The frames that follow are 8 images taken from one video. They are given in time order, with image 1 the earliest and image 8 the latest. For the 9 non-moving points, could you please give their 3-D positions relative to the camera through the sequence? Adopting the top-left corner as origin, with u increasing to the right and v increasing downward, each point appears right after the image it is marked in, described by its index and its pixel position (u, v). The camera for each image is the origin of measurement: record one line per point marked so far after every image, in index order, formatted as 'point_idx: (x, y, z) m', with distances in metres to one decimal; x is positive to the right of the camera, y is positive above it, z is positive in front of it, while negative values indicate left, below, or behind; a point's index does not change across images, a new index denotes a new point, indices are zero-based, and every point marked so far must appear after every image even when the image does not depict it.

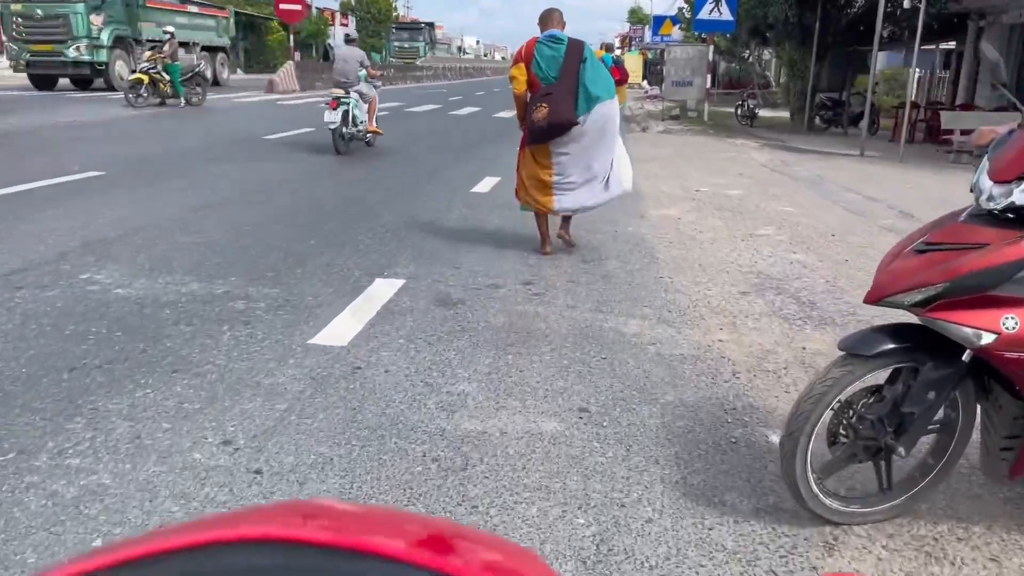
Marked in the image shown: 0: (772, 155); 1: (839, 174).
0: (+4.6, +2.4, +15.1) m
1: (+4.7, +1.6, +12.3) m
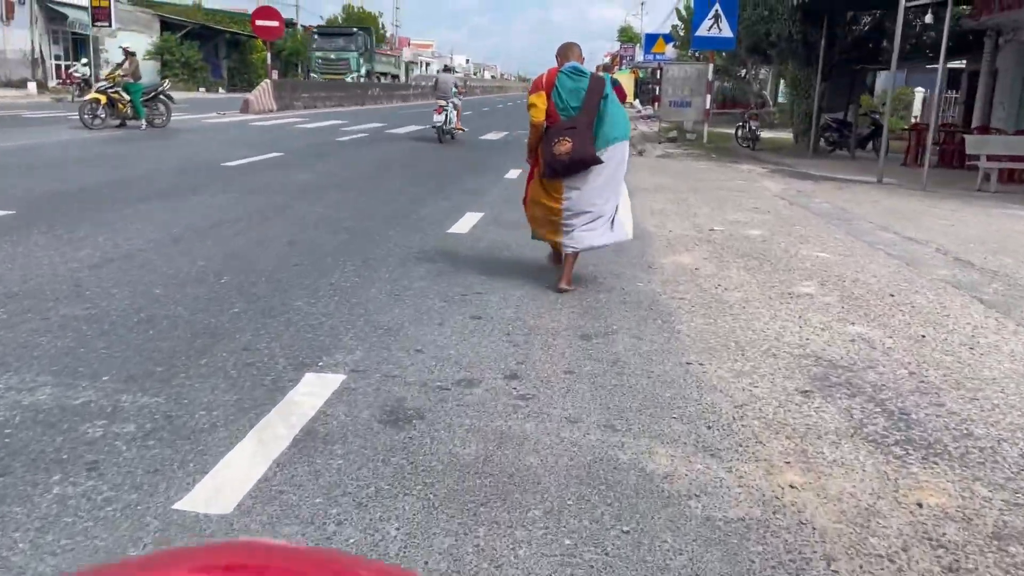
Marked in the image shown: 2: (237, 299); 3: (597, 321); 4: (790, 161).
0: (+4.4, +1.7, +13.8) m
1: (+4.5, +1.0, +10.9) m
2: (-1.8, -0.1, +5.4) m
3: (+0.5, -0.2, +5.3) m
4: (+6.4, +2.9, +19.7) m
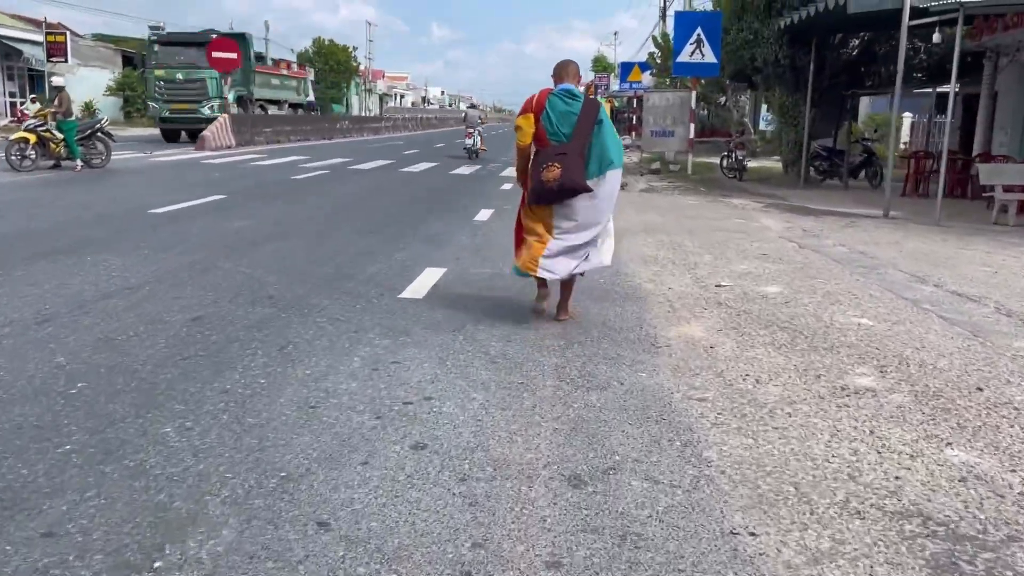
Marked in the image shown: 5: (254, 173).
0: (+4.0, +1.0, +12.4) m
1: (+4.2, +0.4, +9.5) m
2: (-1.9, -0.6, +3.8) m
3: (+0.4, -0.7, +3.8) m
4: (+5.8, +2.0, +18.4) m
5: (-5.7, +2.6, +19.0) m
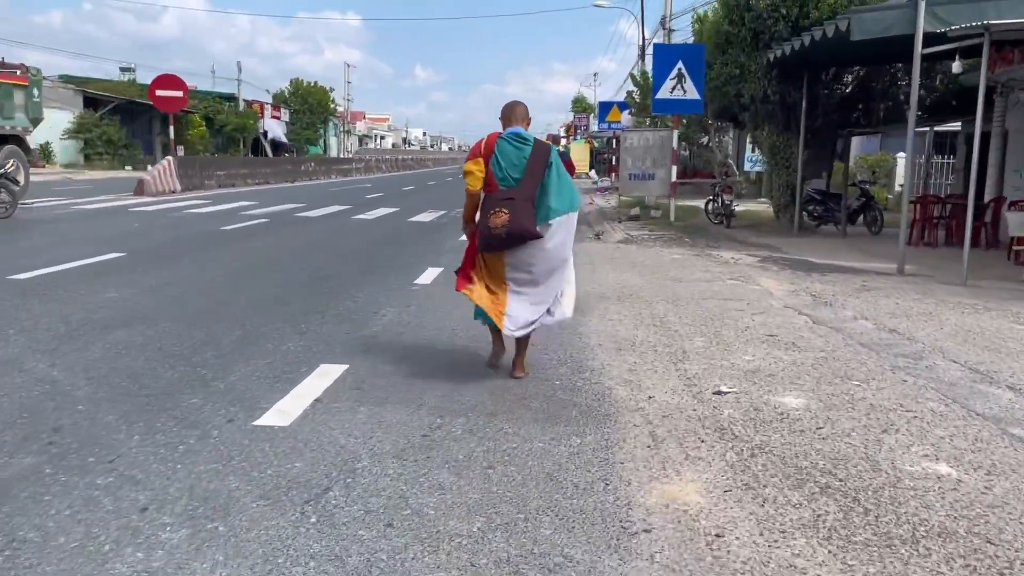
0: (+3.4, +0.1, +10.4) m
1: (+3.6, -0.4, +7.5) m
2: (-2.4, -1.1, +1.7) m
3: (-0.1, -1.2, +1.6) m
4: (+5.1, +0.9, +16.5) m
5: (-6.5, +1.3, +16.9) m
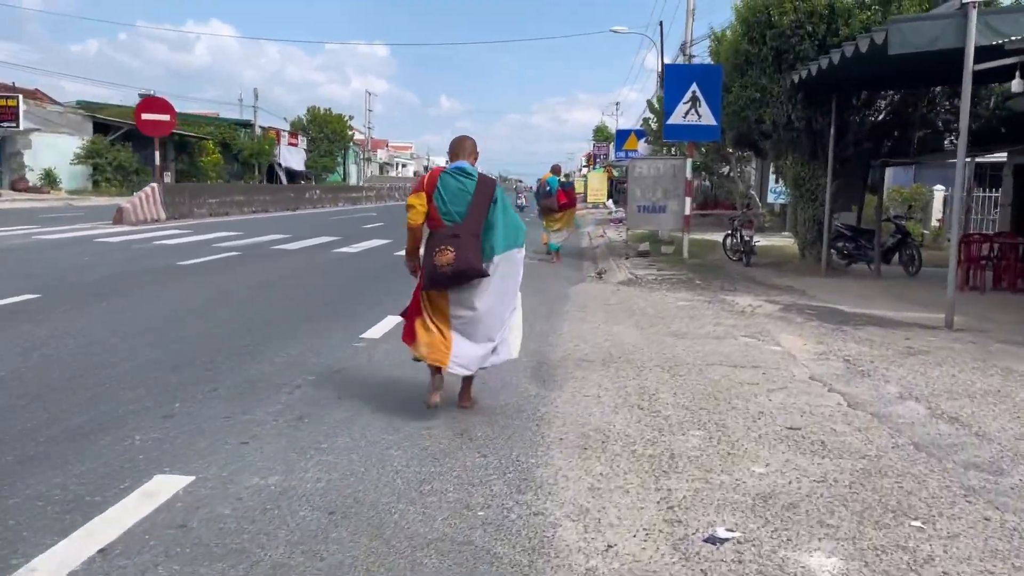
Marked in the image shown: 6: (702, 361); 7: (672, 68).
0: (+3.0, -0.5, +8.6) m
1: (+3.2, -0.9, +5.7) m
2: (-2.9, -1.4, 0.0) m
3: (-0.6, -1.5, -0.1) m
4: (+5.0, 0.0, +14.7) m
5: (-6.6, +0.6, +15.4) m
6: (+1.6, -0.6, +7.4) m
7: (+3.2, +4.4, +17.2) m
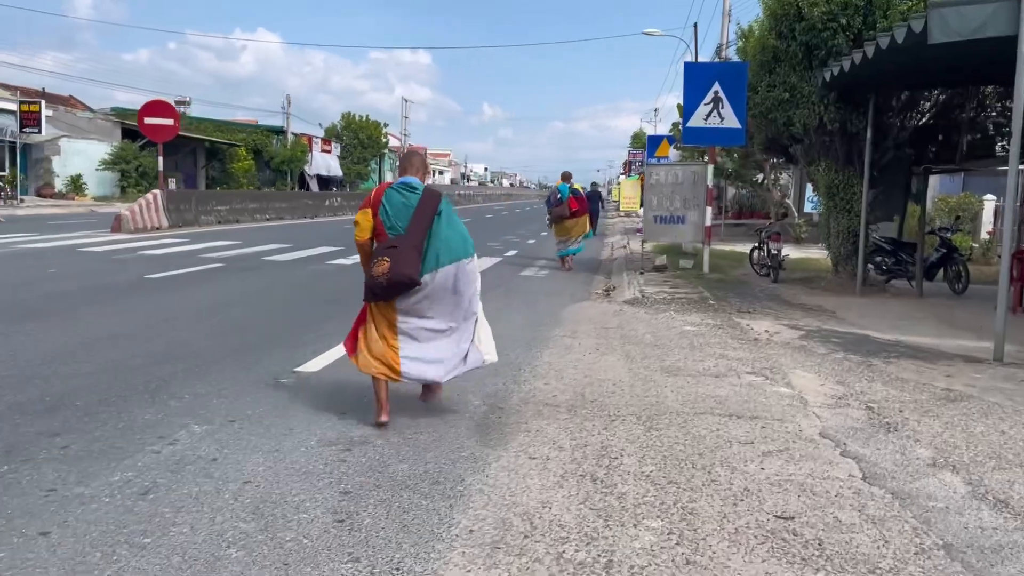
0: (+2.7, -0.8, +7.3) m
1: (+2.8, -1.1, +4.3) m
2: (-3.7, -1.5, -1.1) m
3: (-1.4, -1.6, -1.3) m
4: (+4.9, -0.3, +13.2) m
5: (-6.6, +0.4, +14.5) m
6: (+1.3, -0.9, +6.1) m
7: (+3.4, +4.1, +15.8) m
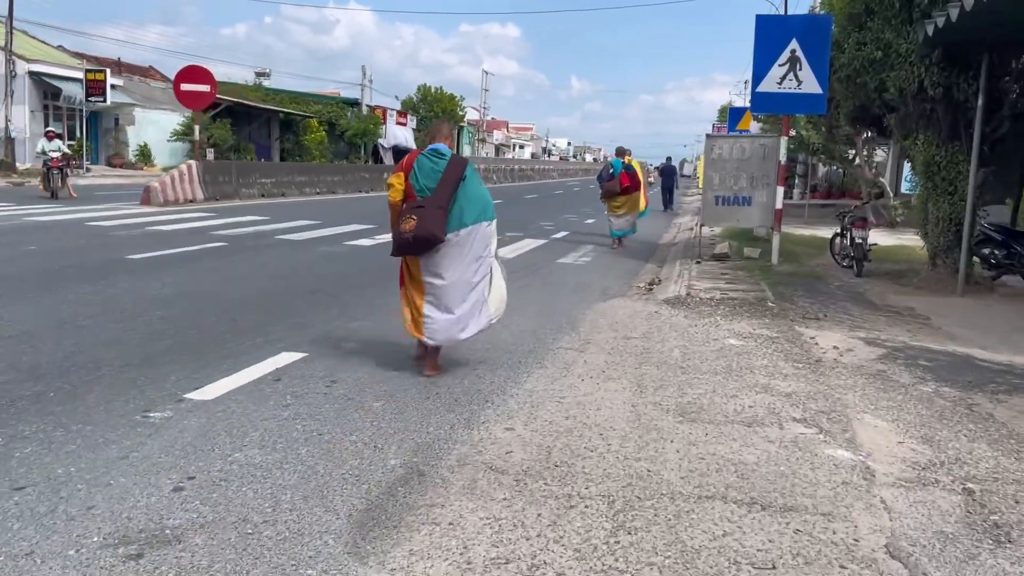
0: (+2.5, -0.9, +5.2) m
1: (+2.2, -1.3, +2.3) m
2: (-4.7, -1.7, -2.4) m
3: (-2.5, -1.9, -2.9) m
4: (+5.2, -0.3, +10.9) m
5: (-6.1, +0.7, +13.3) m
6: (+0.9, -1.0, +4.2) m
7: (+4.0, +4.2, +13.5) m
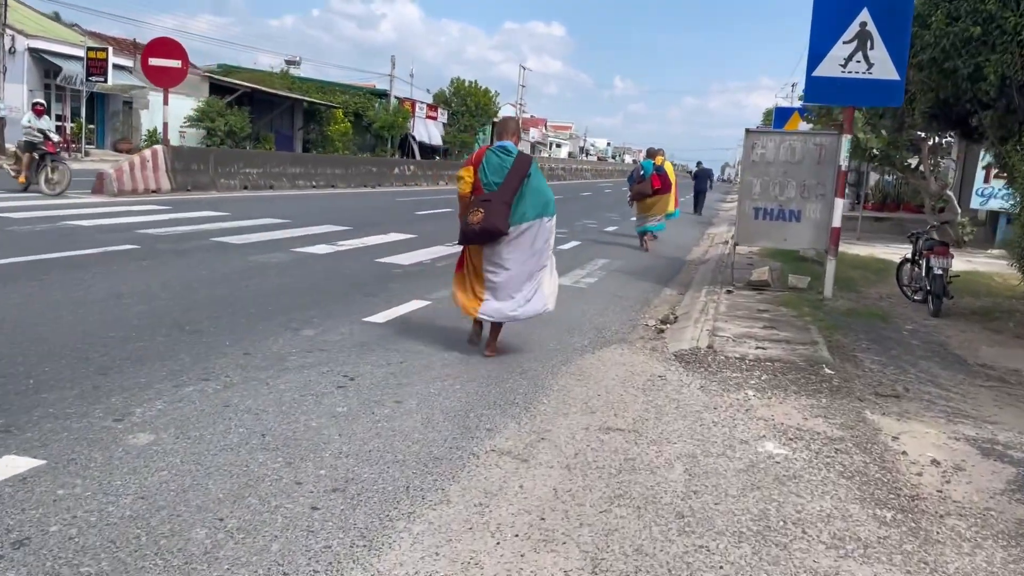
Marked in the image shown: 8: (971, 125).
0: (+1.8, -1.3, +2.3) m
1: (+1.4, -1.7, -0.6) m
2: (-5.7, -1.9, -5.0) m
3: (-3.5, -2.2, -5.5) m
4: (+4.9, -0.8, +7.9) m
5: (-6.3, +0.6, +10.8) m
6: (+0.2, -1.4, +1.4) m
7: (+3.9, +3.7, +10.6) m
8: (+6.6, +2.3, +12.3) m
